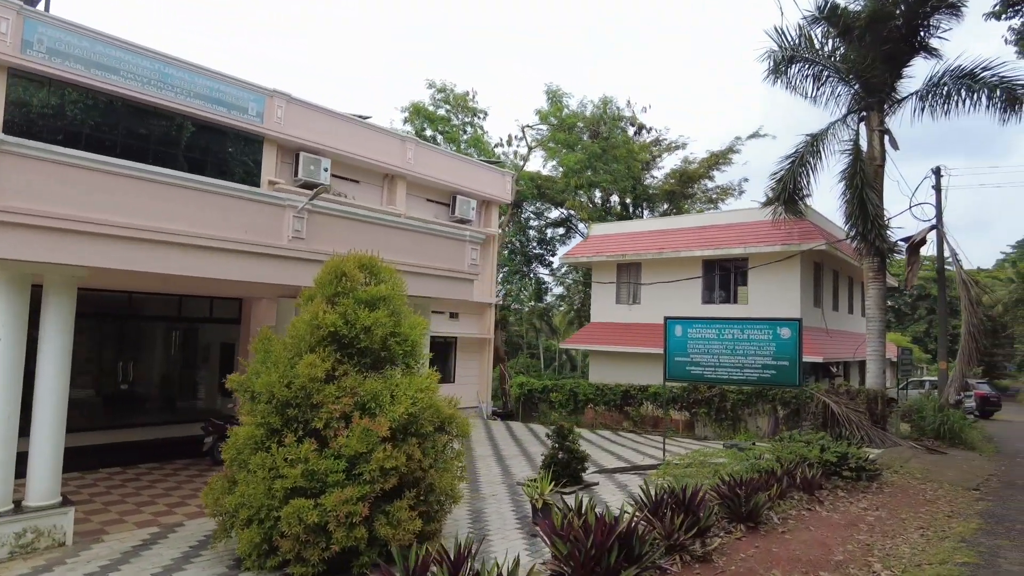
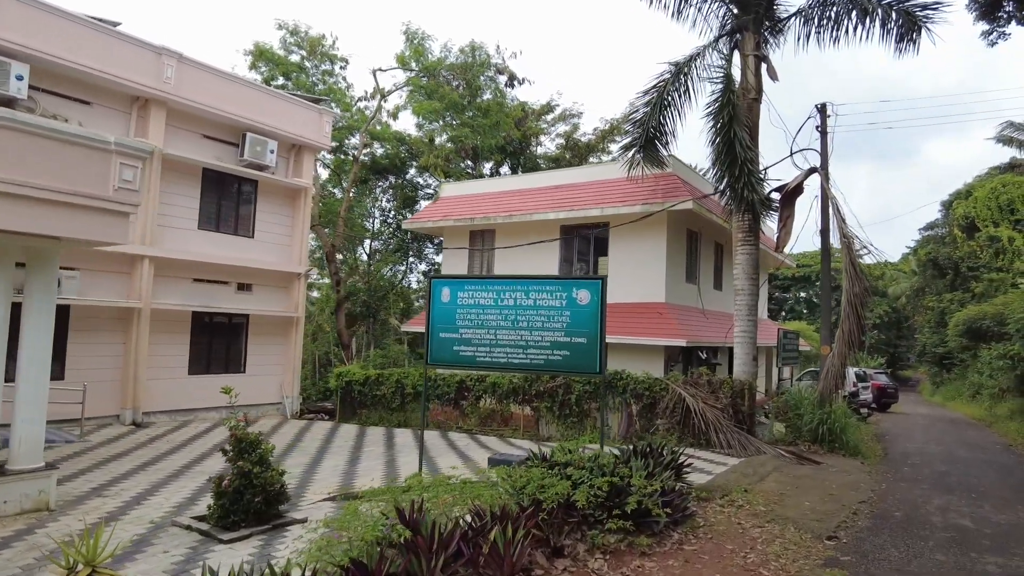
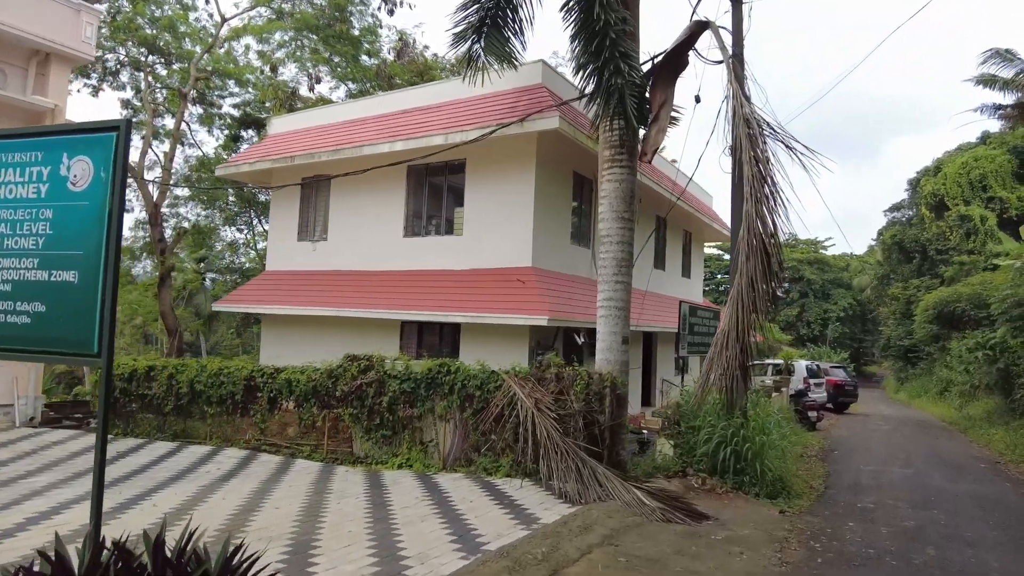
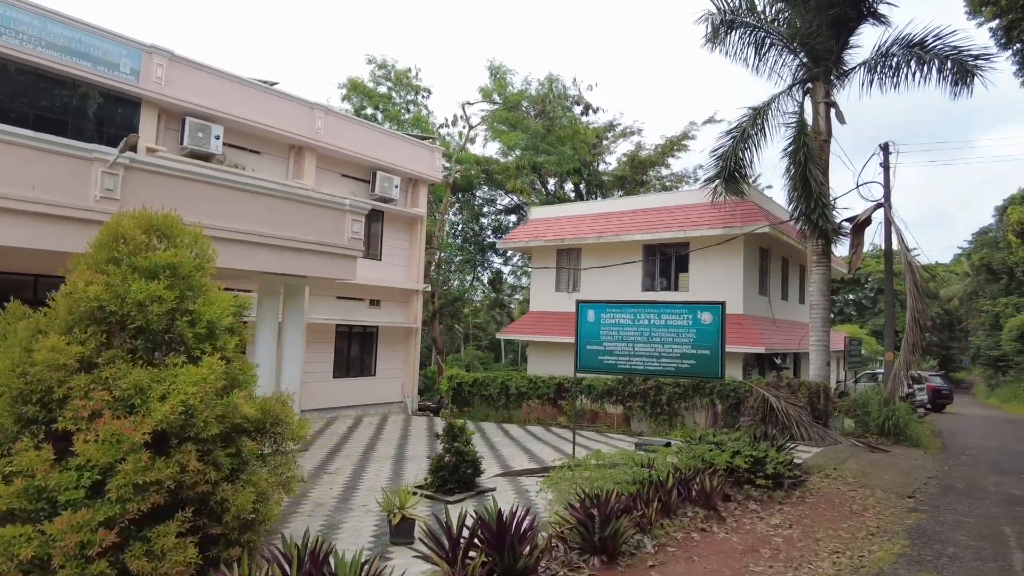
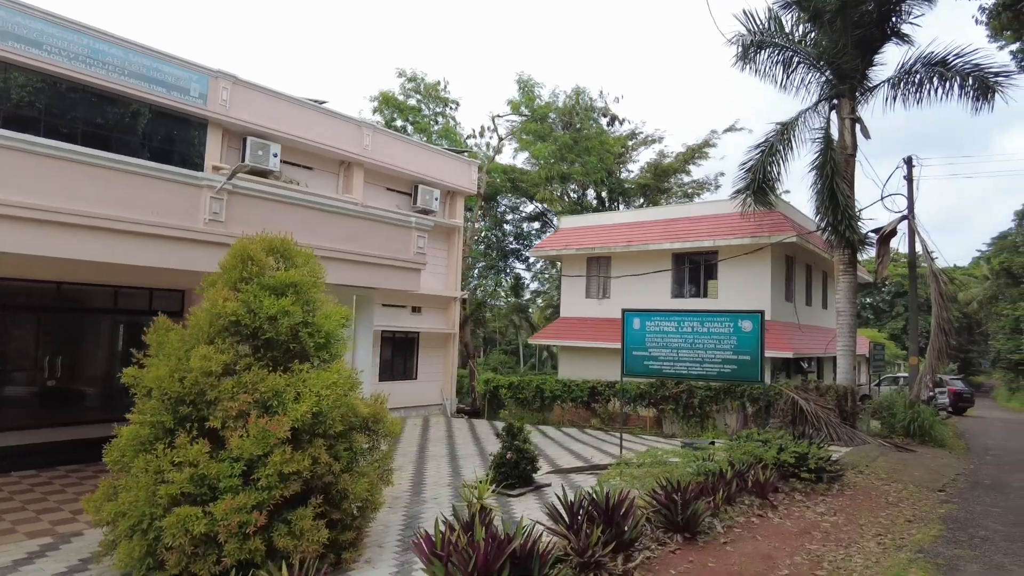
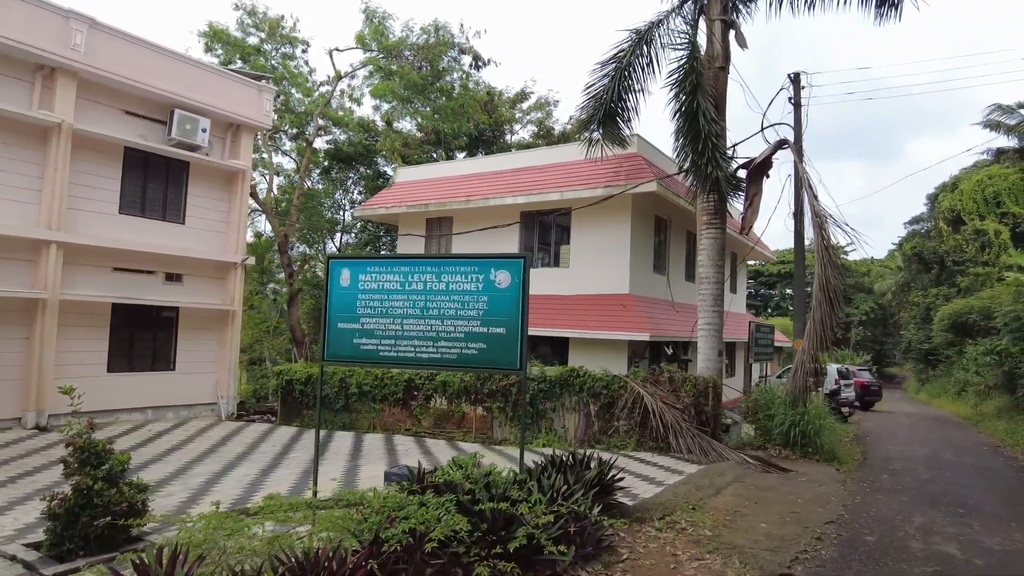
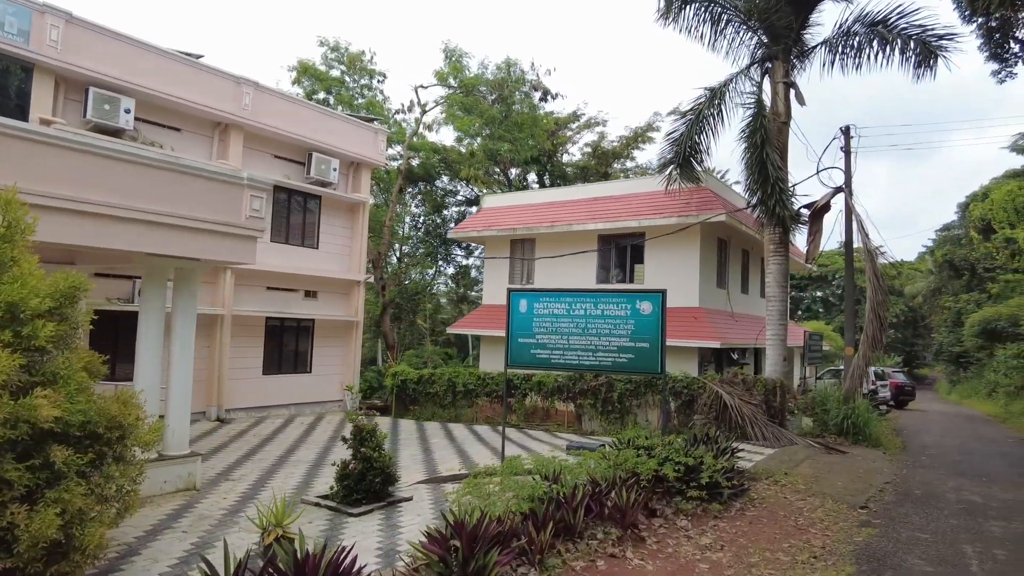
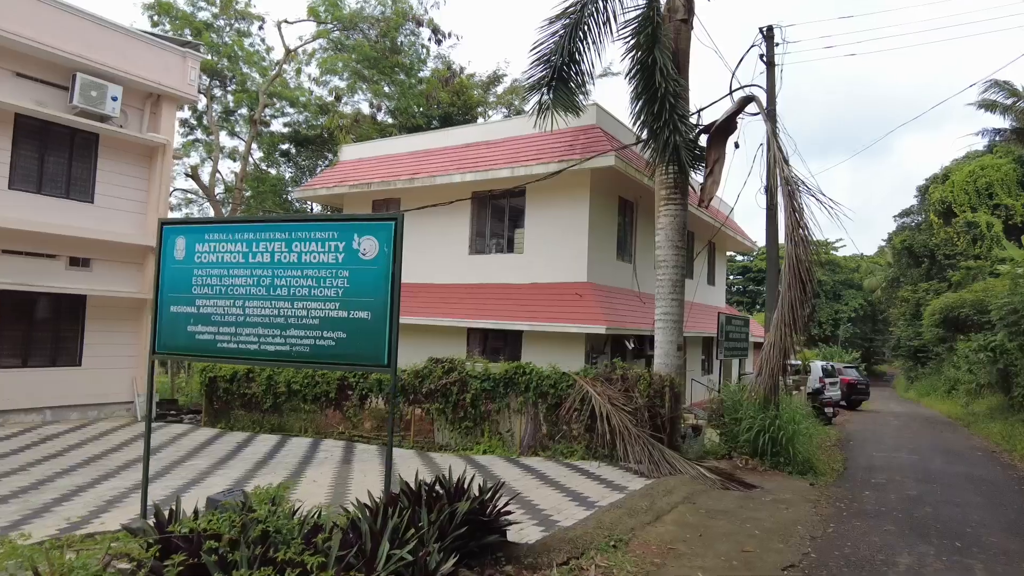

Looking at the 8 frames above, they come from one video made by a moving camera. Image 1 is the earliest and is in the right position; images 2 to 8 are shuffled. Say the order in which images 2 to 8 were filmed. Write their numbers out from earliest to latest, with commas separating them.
5, 4, 7, 2, 6, 8, 3
